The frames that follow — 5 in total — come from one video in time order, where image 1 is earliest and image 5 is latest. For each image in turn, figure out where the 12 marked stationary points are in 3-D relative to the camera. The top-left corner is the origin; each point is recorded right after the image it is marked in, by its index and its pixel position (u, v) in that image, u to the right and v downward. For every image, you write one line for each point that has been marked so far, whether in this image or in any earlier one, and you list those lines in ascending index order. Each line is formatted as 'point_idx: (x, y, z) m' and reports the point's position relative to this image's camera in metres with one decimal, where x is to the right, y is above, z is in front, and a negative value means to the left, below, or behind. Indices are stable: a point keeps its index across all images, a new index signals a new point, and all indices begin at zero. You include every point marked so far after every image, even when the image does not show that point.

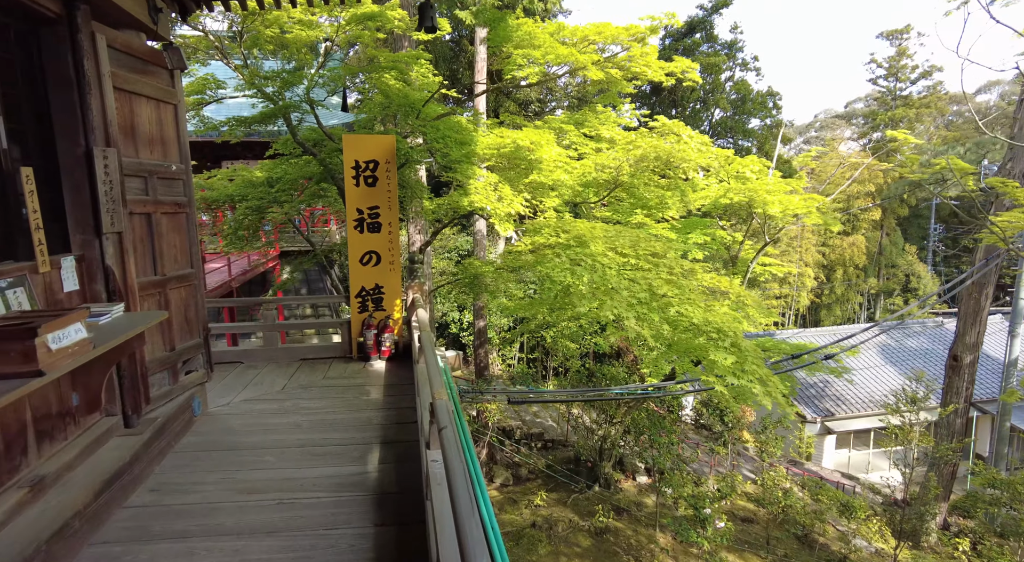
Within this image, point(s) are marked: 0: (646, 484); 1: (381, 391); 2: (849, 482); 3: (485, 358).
0: (+2.6, -3.9, +11.1) m
1: (-1.0, -0.9, +4.4) m
2: (+8.2, -4.9, +14.1) m
3: (-0.6, -1.6, +12.2) m
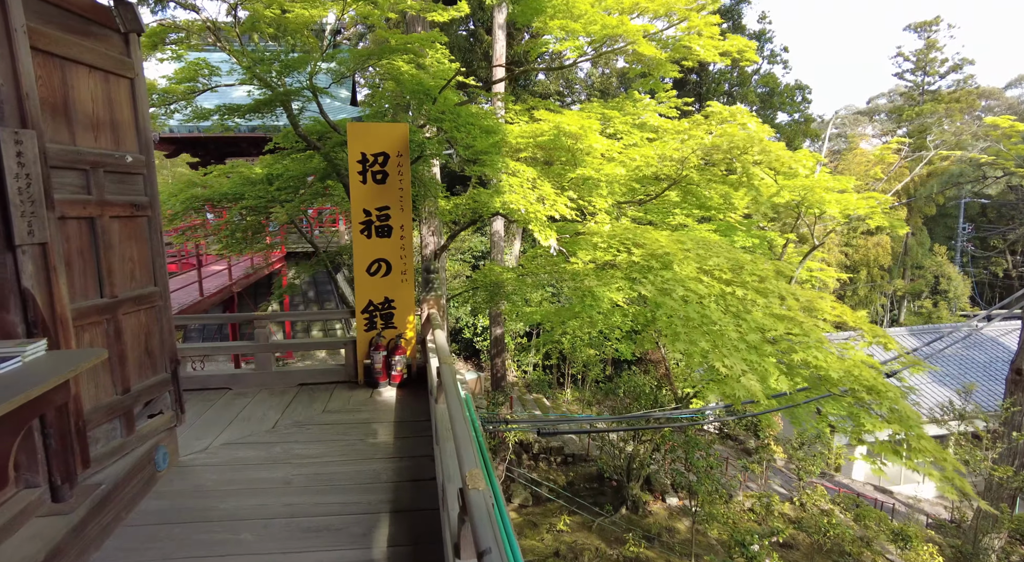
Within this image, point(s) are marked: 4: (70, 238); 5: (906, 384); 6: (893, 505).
0: (+3.0, -4.0, +10.3) m
1: (-0.8, -1.0, +3.7) m
2: (+8.6, -5.1, +13.1) m
3: (-0.2, -1.7, +11.5) m
4: (-1.9, +0.2, +2.4) m
5: (+5.3, -1.4, +7.7) m
6: (+8.5, -5.0, +12.7) m
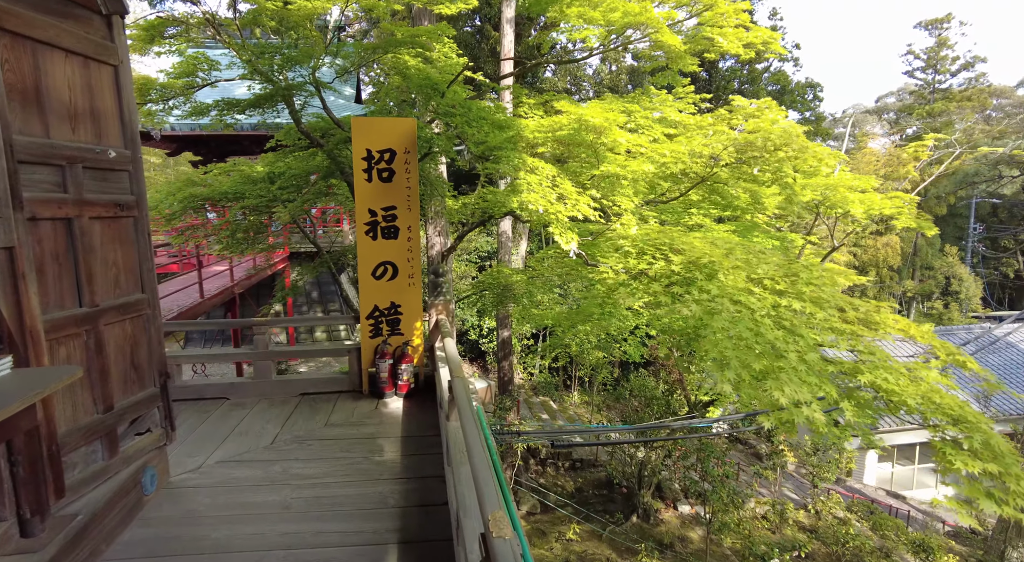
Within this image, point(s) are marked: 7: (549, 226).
0: (+3.1, -4.1, +10.0) m
1: (-0.7, -1.0, +3.4) m
2: (+8.8, -5.1, +12.8) m
3: (-0.1, -1.7, +11.2) m
4: (-1.8, +0.2, +2.2) m
5: (+5.4, -1.4, +7.4) m
6: (+8.6, -5.0, +12.4) m
7: (+0.3, +0.5, +5.2) m
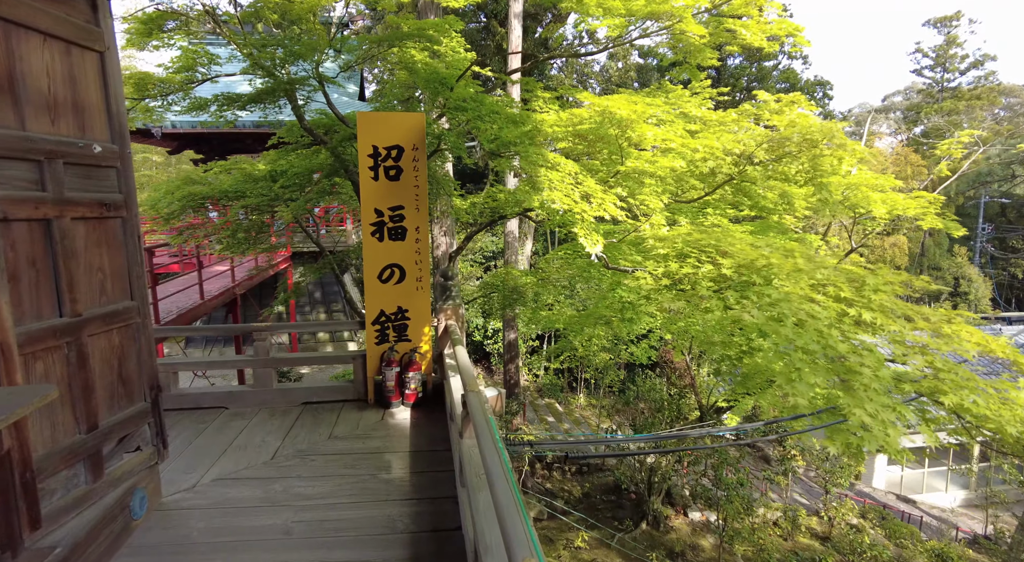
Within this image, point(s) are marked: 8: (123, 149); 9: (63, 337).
0: (+3.2, -4.1, +9.8) m
1: (-0.6, -1.0, +3.2) m
2: (+8.9, -5.1, +12.6) m
3: (+0.1, -1.8, +11.0) m
4: (-1.7, +0.1, +2.0) m
5: (+5.5, -1.5, +7.2) m
6: (+8.7, -5.0, +12.2) m
7: (+0.4, +0.5, +5.0) m
8: (-1.6, +0.6, +2.4) m
9: (-1.7, -0.2, +2.1) m
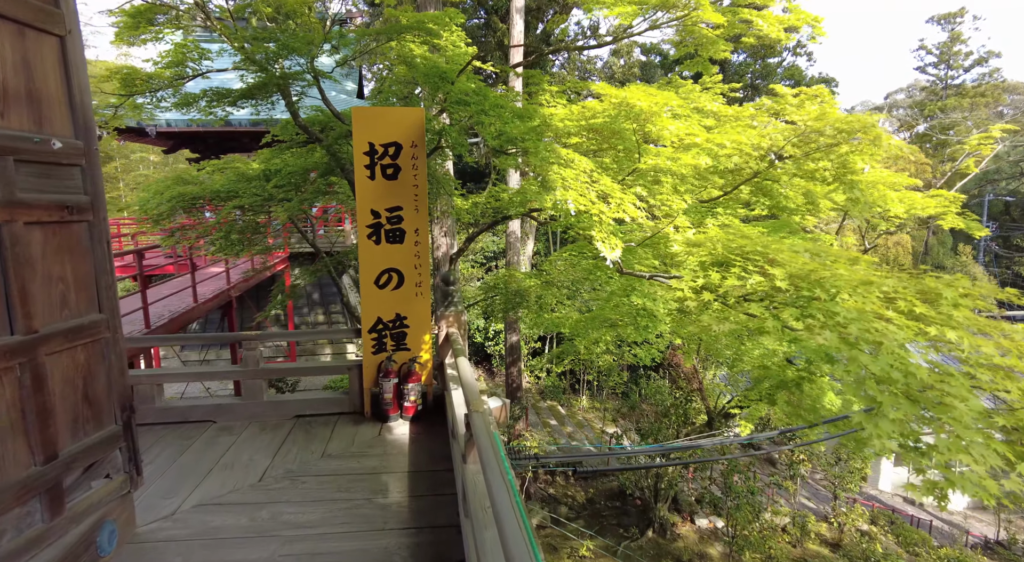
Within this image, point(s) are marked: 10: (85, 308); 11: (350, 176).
0: (+3.3, -4.1, +9.5) m
1: (-0.6, -1.1, +3.0) m
2: (+8.9, -5.1, +12.3) m
3: (+0.1, -1.8, +10.7) m
4: (-1.7, +0.1, +1.7) m
5: (+5.6, -1.5, +6.9) m
6: (+8.8, -5.0, +11.9) m
7: (+0.4, +0.5, +4.7) m
8: (-1.6, +0.5, +2.2) m
9: (-1.6, -0.2, +1.9) m
10: (-1.6, -0.1, +2.2) m
11: (-1.7, +1.1, +5.9) m
